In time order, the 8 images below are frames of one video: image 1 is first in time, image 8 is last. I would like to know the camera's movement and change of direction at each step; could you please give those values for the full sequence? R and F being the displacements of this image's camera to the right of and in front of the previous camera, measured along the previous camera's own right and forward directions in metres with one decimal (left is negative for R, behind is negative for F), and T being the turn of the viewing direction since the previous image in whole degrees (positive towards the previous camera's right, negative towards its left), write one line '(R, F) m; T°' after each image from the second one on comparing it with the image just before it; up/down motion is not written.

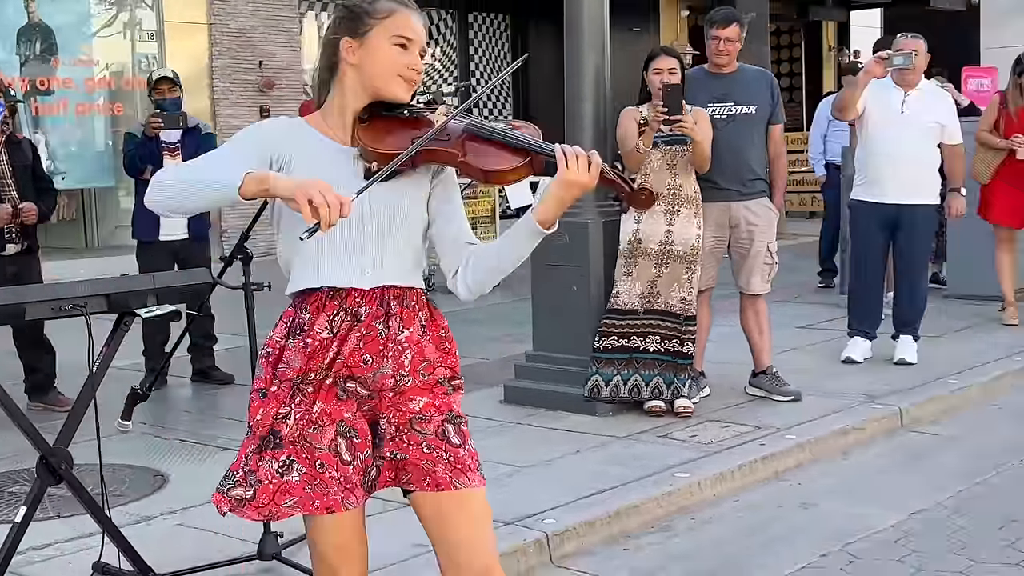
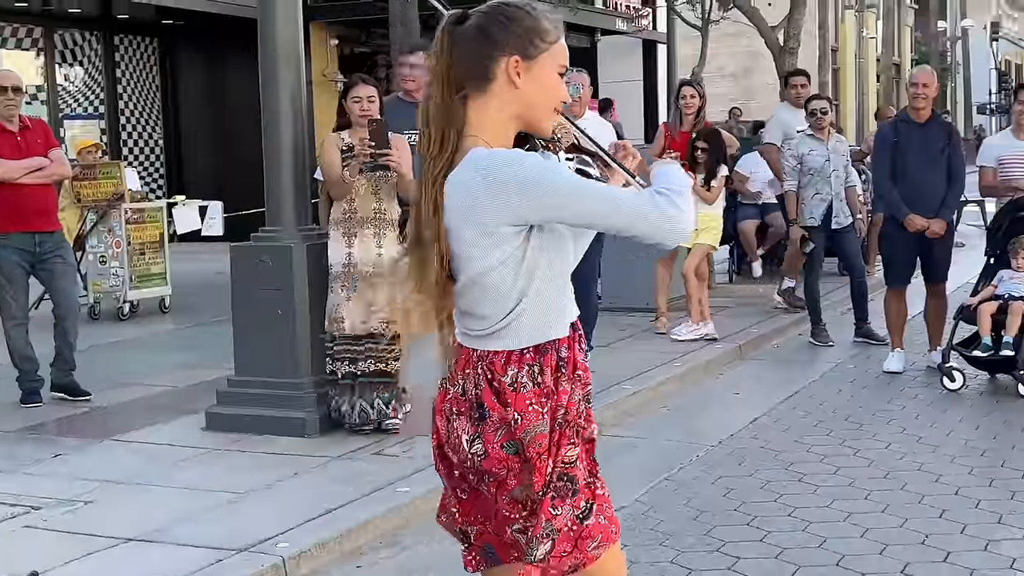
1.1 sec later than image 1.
(-0.4, -0.1) m; +17°
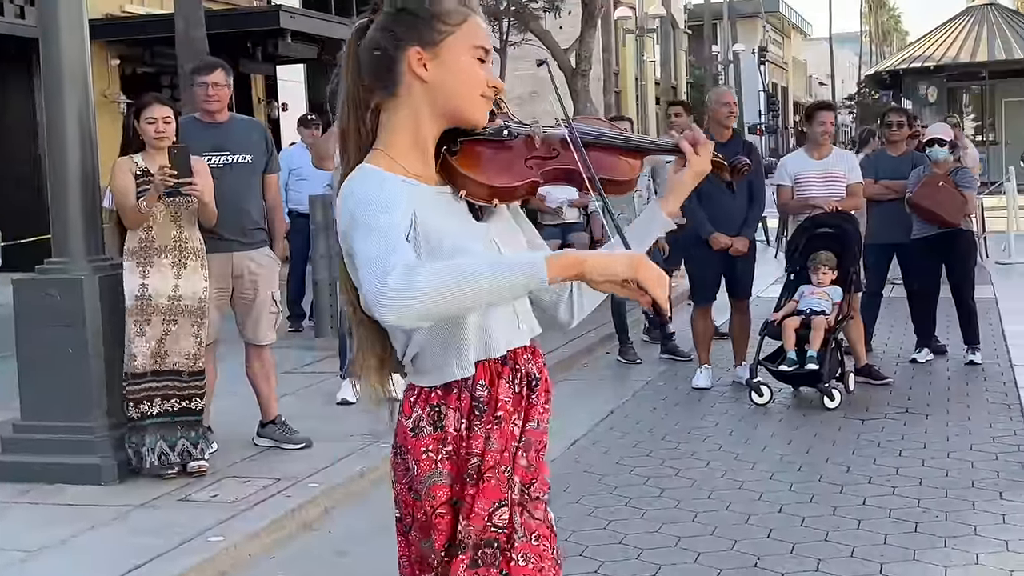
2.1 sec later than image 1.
(-0.1, +0.2) m; +9°
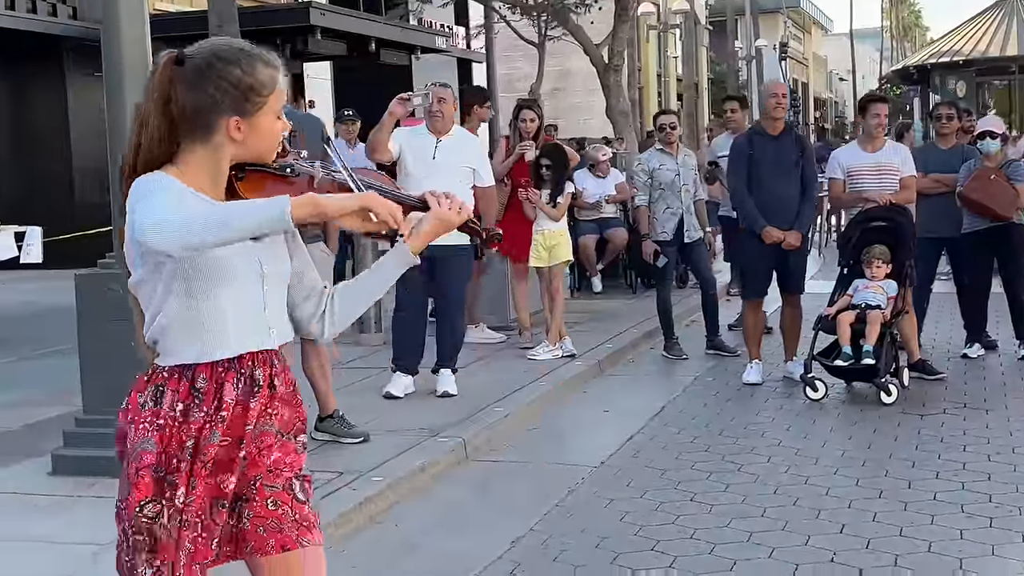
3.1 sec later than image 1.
(-0.2, 0.0) m; -1°
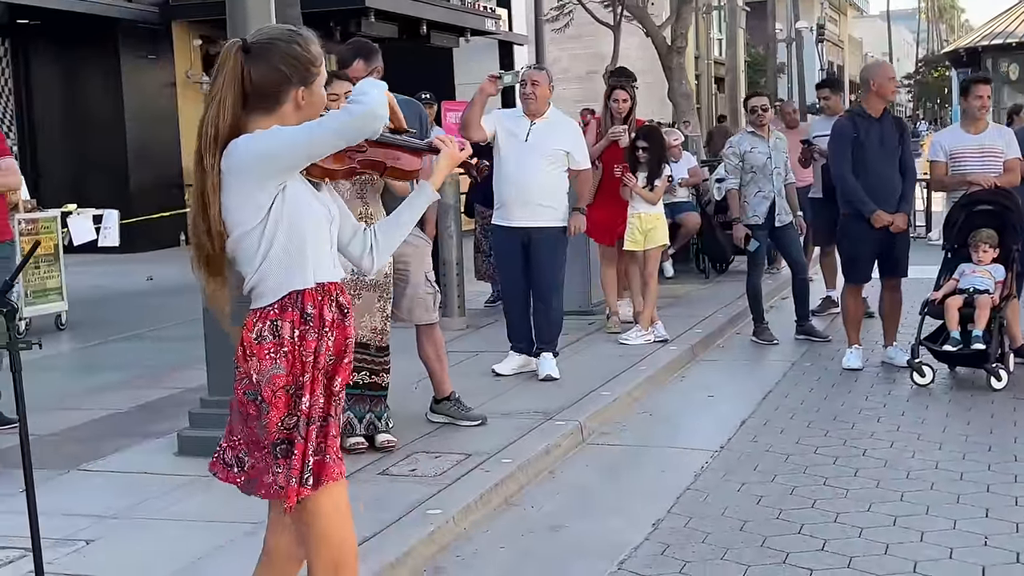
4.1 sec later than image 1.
(-0.5, 0.0) m; -1°
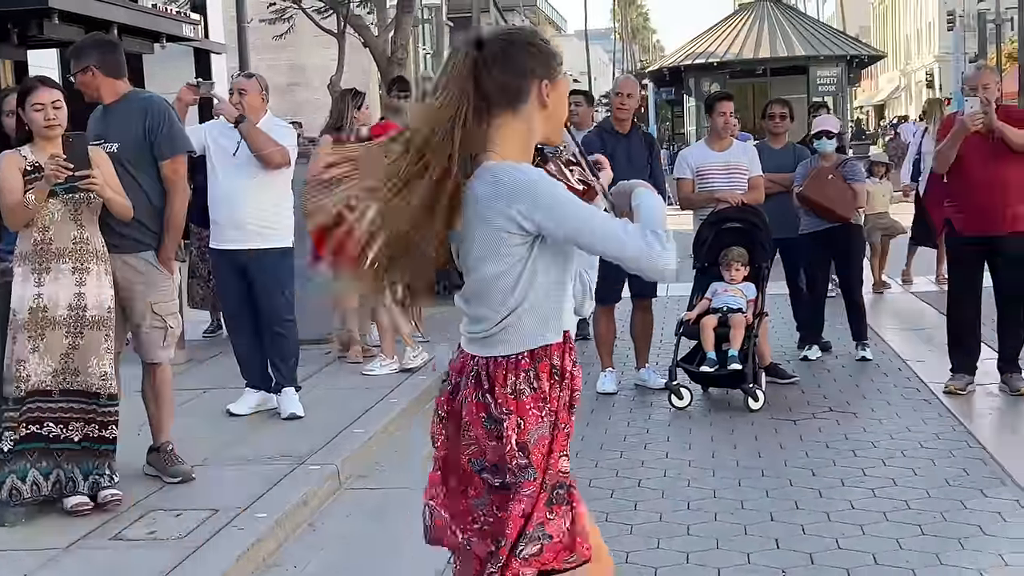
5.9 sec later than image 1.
(-0.2, +0.5) m; +13°
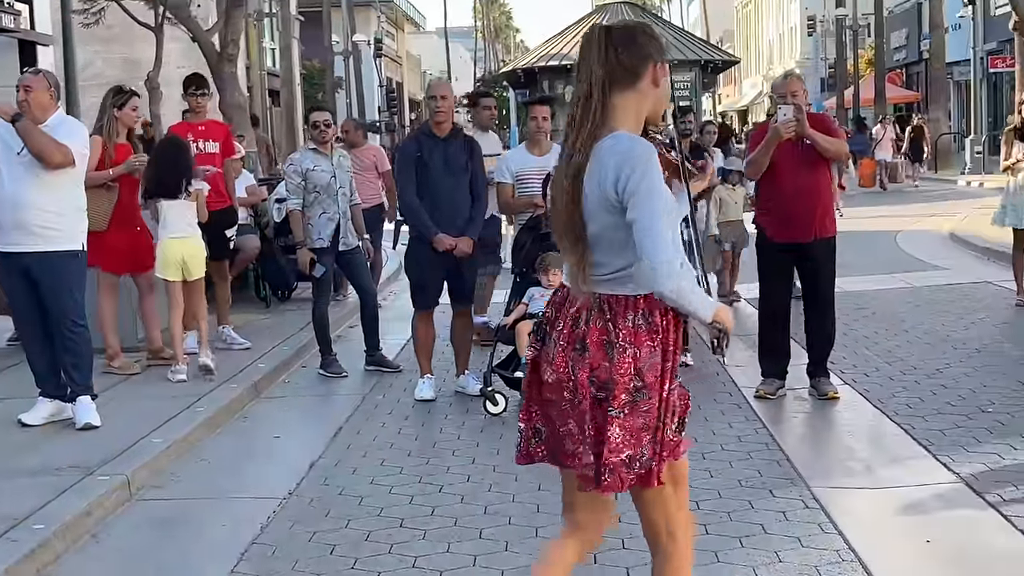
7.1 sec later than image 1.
(+0.4, +0.1) m; +5°
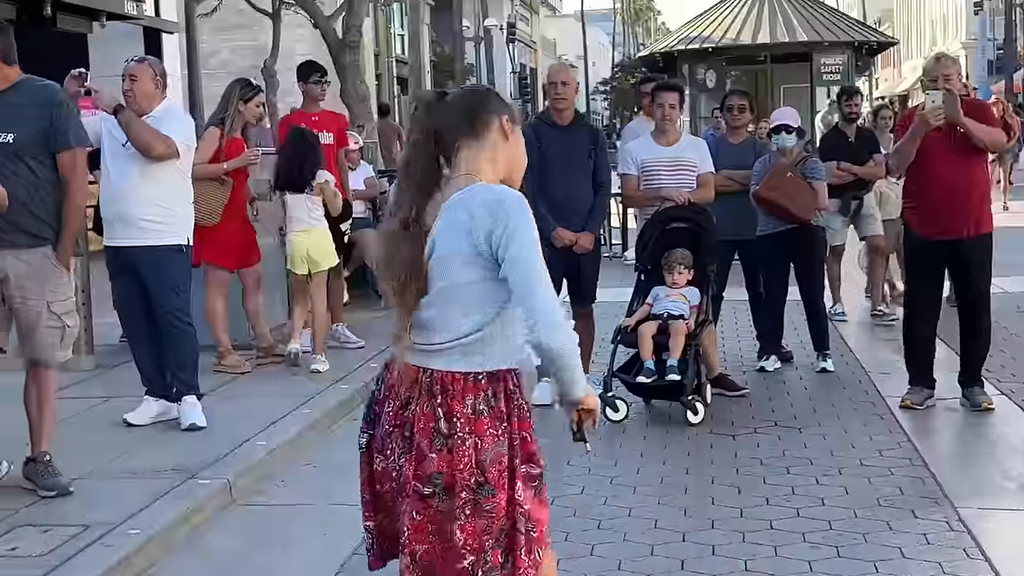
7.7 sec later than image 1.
(+0.1, +0.4) m; -6°
